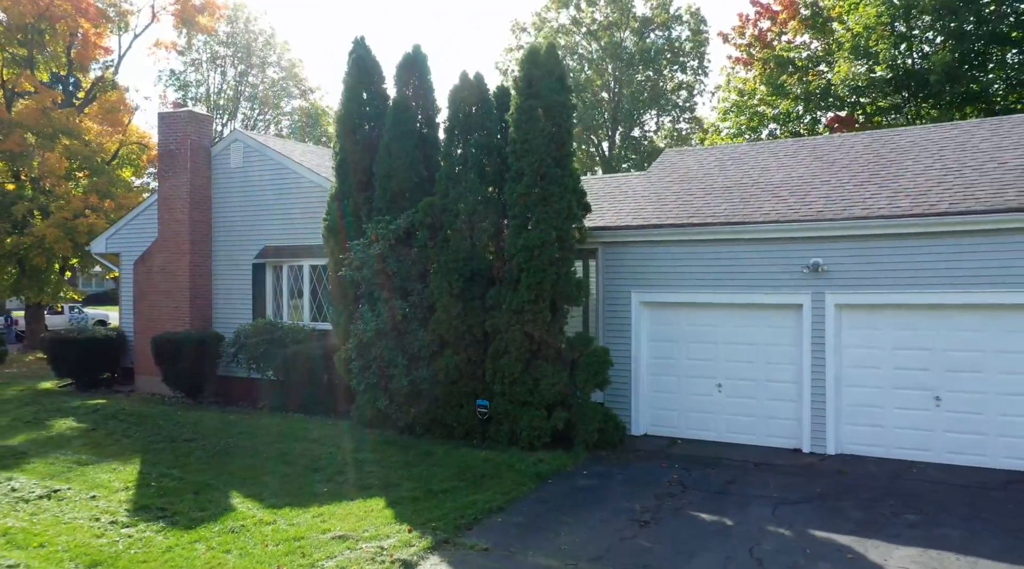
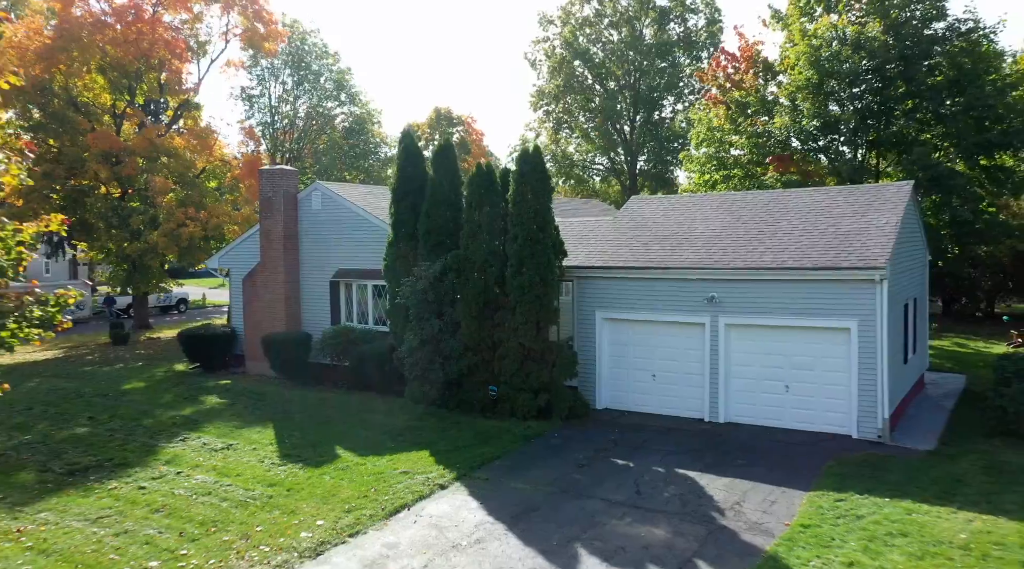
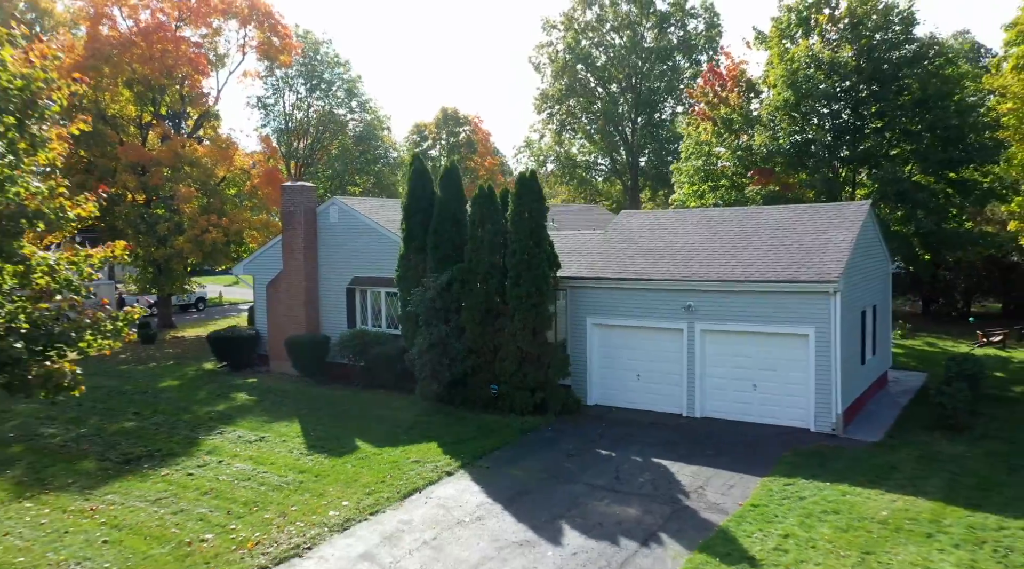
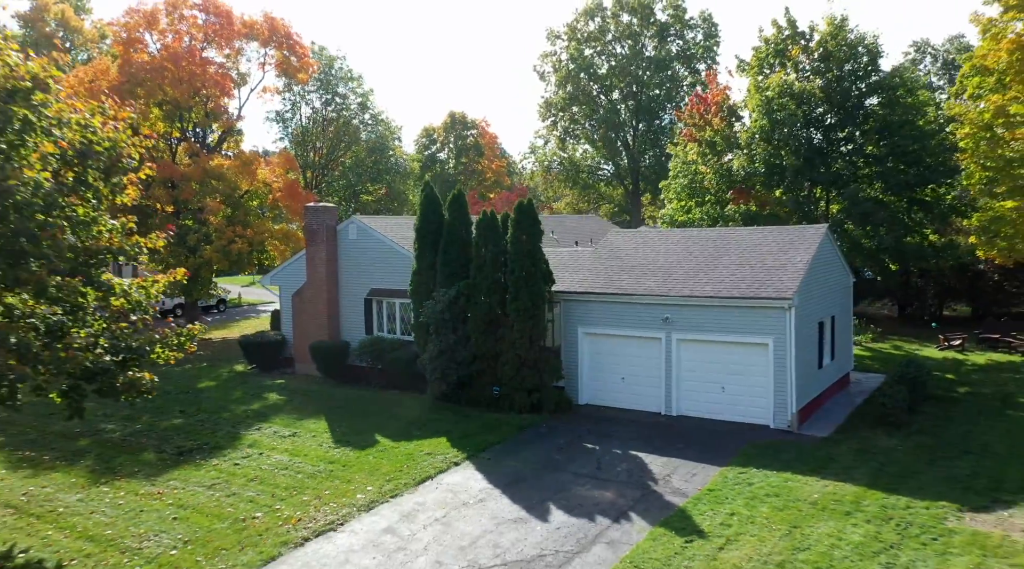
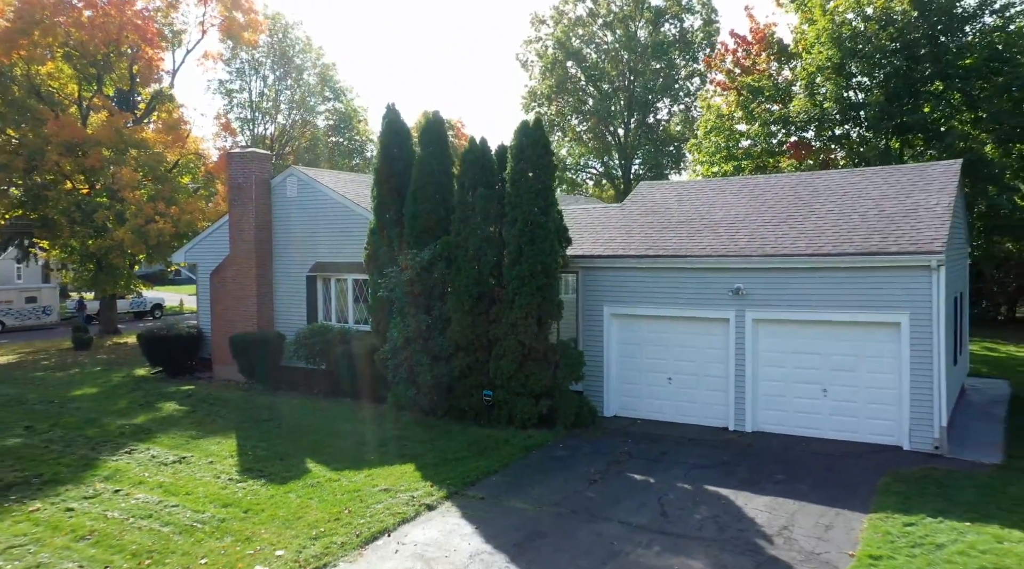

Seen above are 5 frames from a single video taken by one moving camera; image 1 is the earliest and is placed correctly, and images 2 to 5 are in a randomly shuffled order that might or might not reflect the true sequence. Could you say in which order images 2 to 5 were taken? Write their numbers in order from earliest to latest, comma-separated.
5, 2, 3, 4
